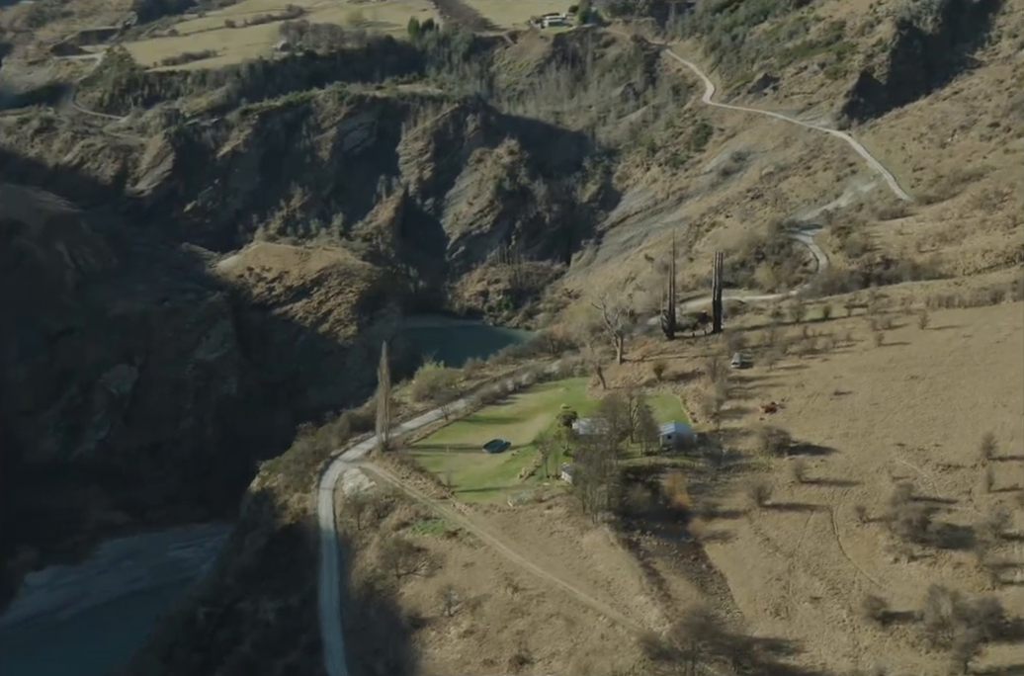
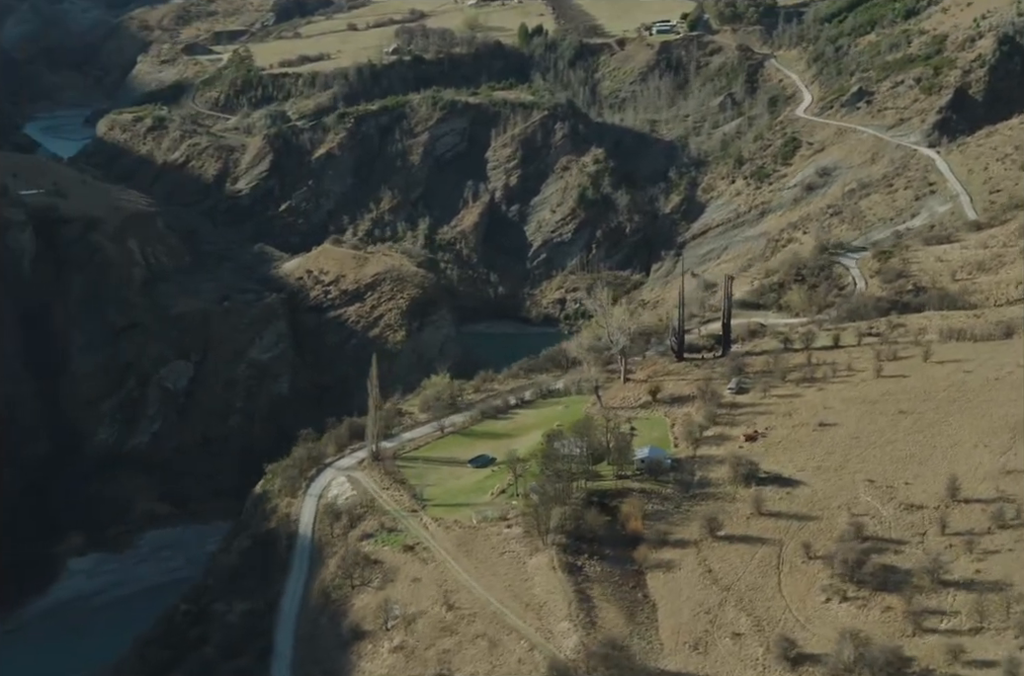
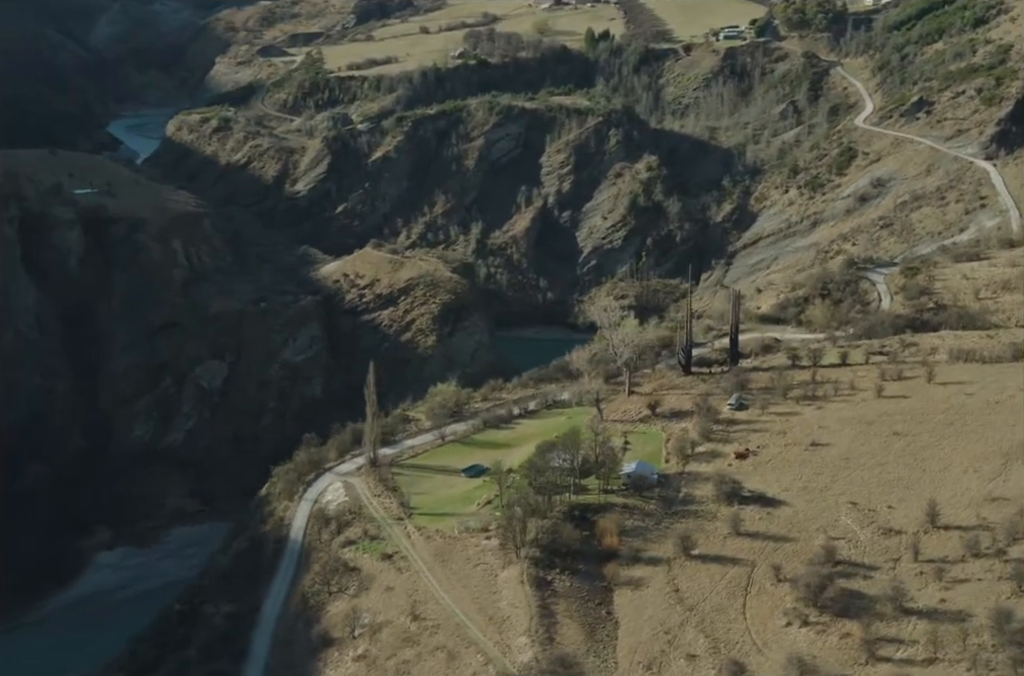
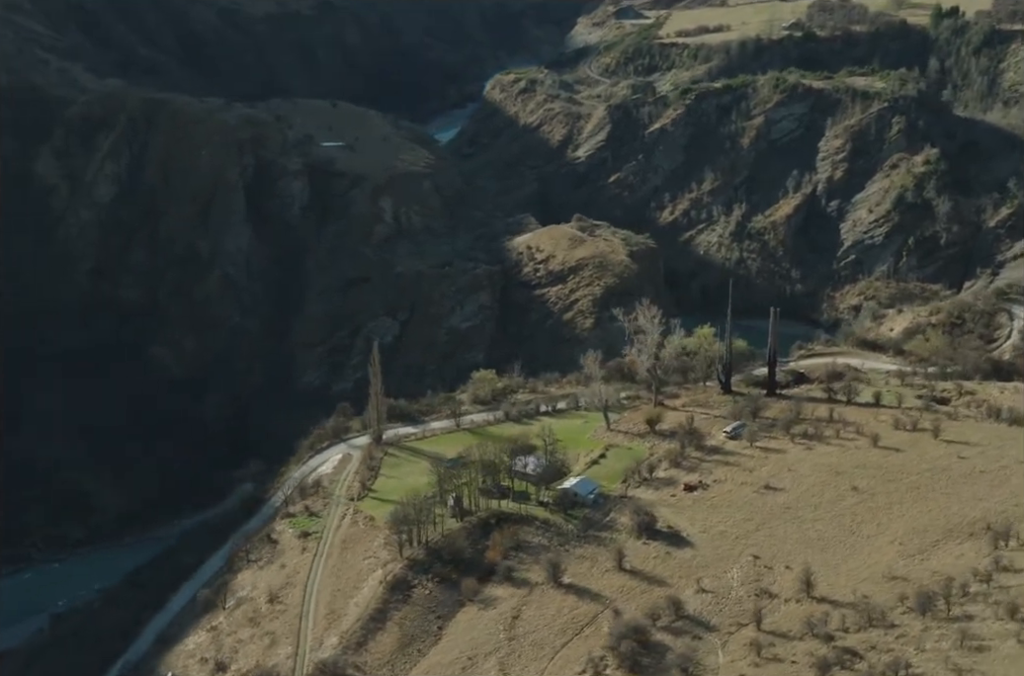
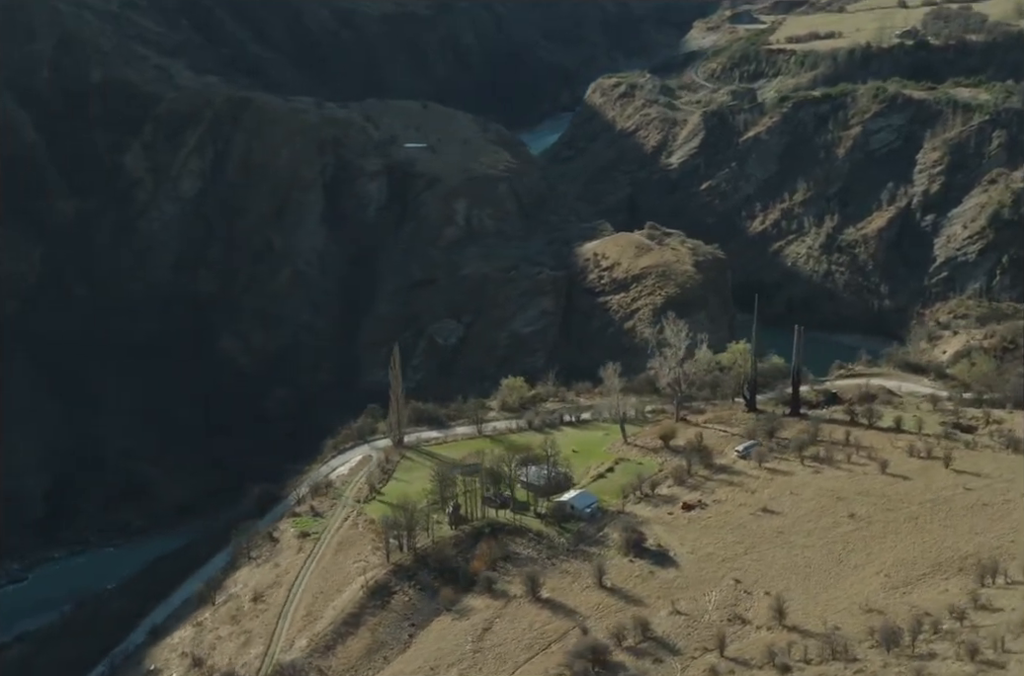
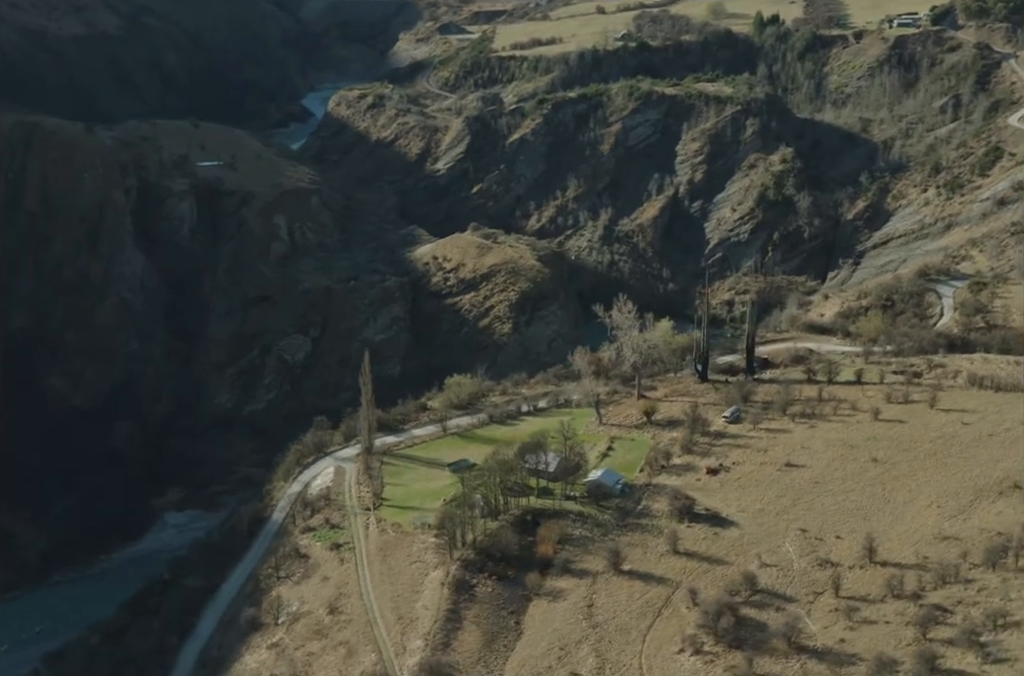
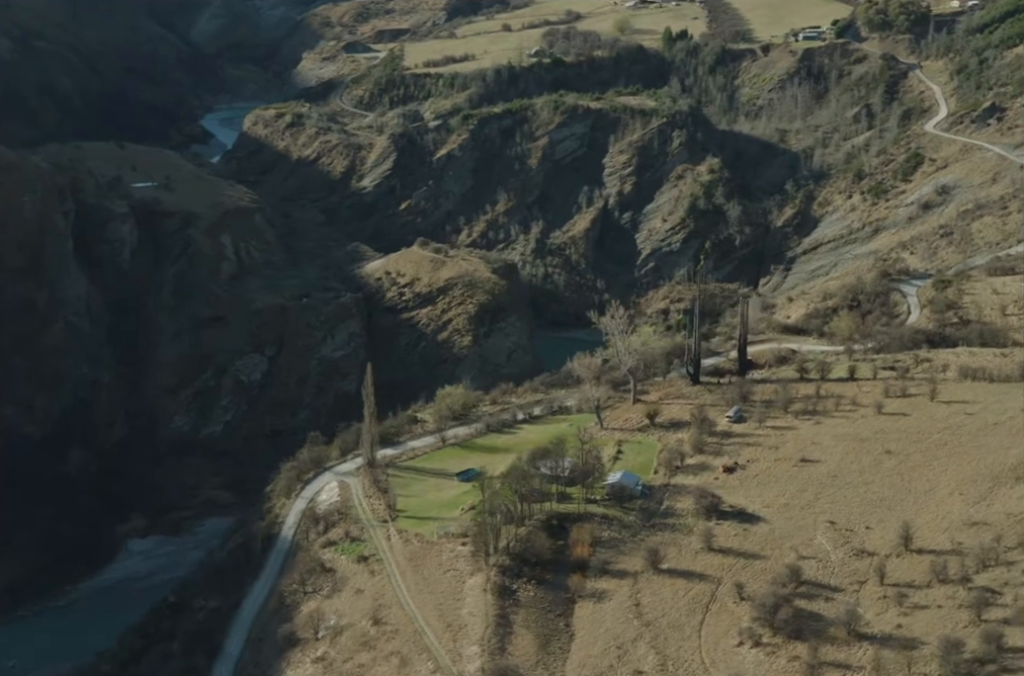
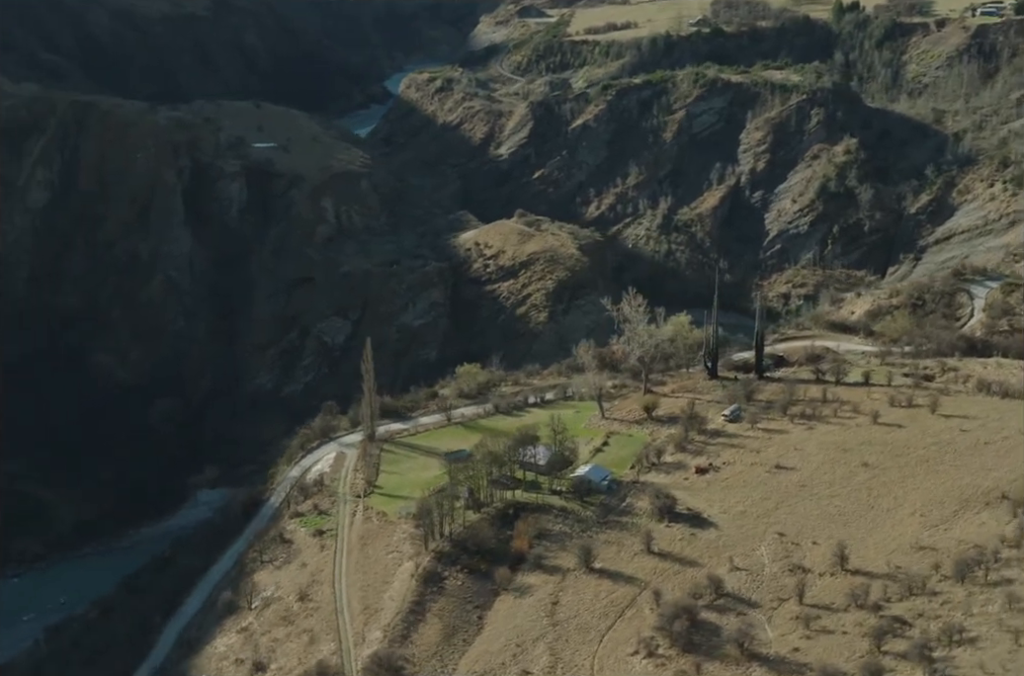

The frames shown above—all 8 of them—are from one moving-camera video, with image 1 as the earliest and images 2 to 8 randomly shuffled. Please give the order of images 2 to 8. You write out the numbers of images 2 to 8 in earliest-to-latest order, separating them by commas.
2, 3, 7, 6, 8, 4, 5
